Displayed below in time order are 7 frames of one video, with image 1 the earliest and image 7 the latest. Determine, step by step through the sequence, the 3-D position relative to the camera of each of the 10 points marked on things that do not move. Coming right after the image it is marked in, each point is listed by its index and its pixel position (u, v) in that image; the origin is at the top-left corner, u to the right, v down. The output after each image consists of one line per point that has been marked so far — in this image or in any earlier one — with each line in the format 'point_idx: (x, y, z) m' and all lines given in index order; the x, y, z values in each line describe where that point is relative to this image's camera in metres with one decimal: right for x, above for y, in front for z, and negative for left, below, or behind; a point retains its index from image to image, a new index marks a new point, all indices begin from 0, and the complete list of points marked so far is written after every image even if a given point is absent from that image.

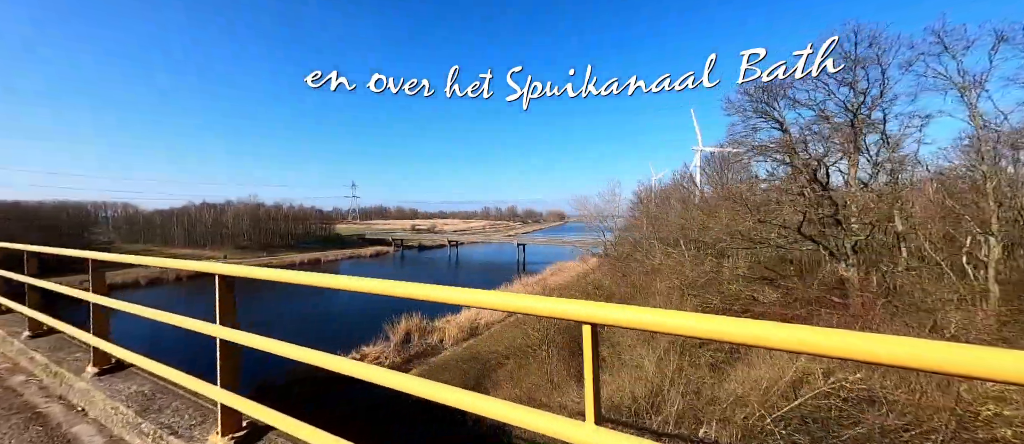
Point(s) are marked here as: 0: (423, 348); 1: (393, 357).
0: (-2.7, -3.8, +10.8) m
1: (-3.4, -3.8, +10.1) m
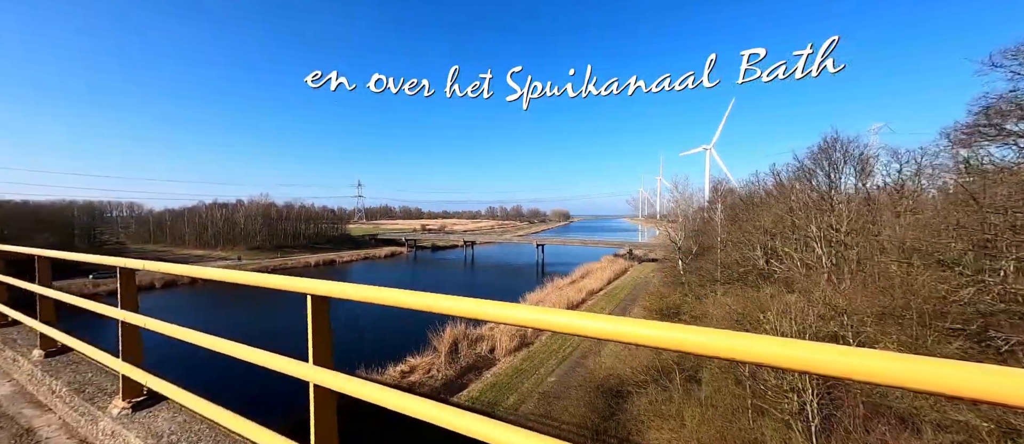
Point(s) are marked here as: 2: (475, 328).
0: (-1.0, -3.8, +10.0) m
1: (-1.7, -3.8, +9.2) m
2: (-1.1, -3.5, +11.6) m
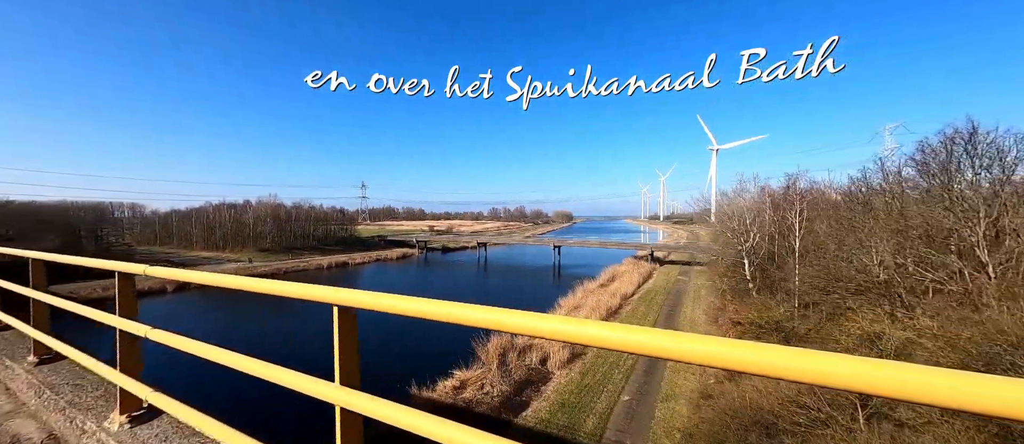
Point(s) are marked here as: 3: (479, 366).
0: (+0.4, -3.8, +9.2) m
1: (-0.3, -3.8, +8.4) m
2: (+0.3, -3.5, +10.8) m
3: (-0.8, -3.8, +9.4) m
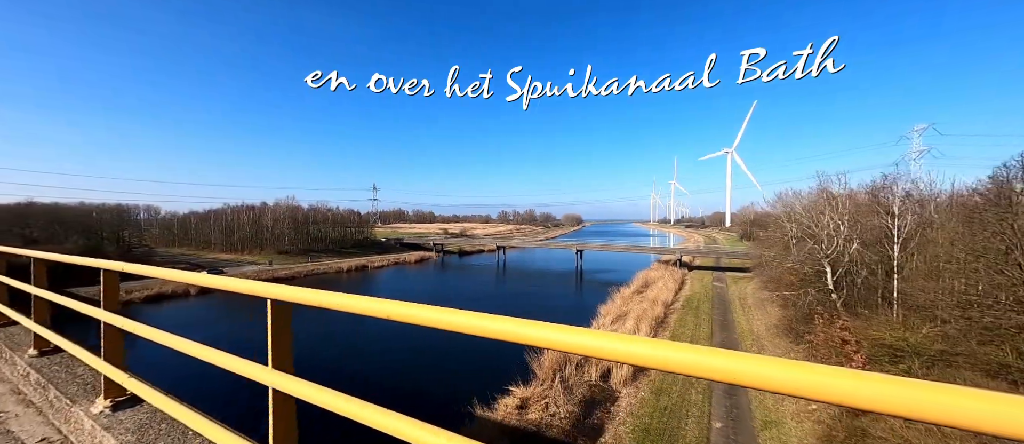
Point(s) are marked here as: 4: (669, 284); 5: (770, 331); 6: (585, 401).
0: (+1.8, -3.9, +8.4) m
1: (+1.1, -3.9, +7.7) m
2: (+1.8, -3.6, +10.0) m
3: (+0.6, -3.8, +8.6) m
4: (+8.7, -3.4, +20.0) m
5: (+8.3, -3.5, +11.7) m
6: (+1.6, -3.9, +8.0) m
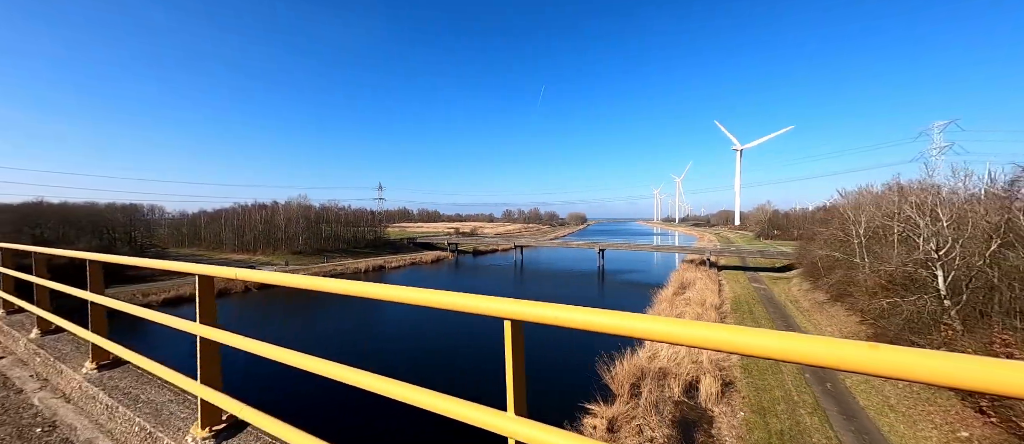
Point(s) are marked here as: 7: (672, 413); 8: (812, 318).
0: (+3.5, -3.9, +7.5) m
1: (+2.8, -3.8, +6.8) m
2: (+3.5, -3.5, +9.1) m
3: (+2.3, -3.8, +7.7) m
4: (+10.4, -3.3, +19.1) m
5: (+10.0, -3.4, +10.8) m
6: (+3.2, -3.9, +7.1) m
7: (+3.3, -3.9, +7.3) m
8: (+10.9, -3.5, +13.2) m
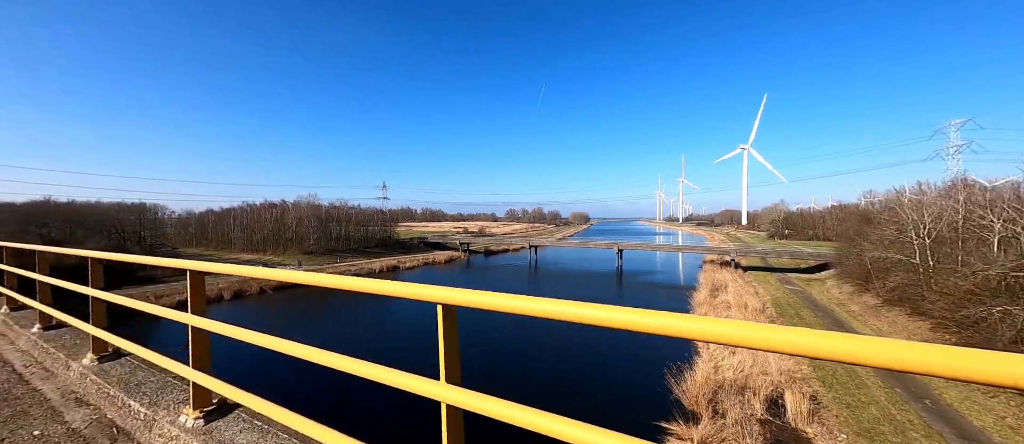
0: (+4.8, -3.9, +6.8) m
1: (+4.1, -3.8, +6.0) m
2: (+4.8, -3.5, +8.4) m
3: (+3.6, -3.8, +7.0) m
4: (+11.7, -3.3, +18.3) m
5: (+11.3, -3.4, +10.0) m
6: (+4.6, -3.9, +6.3) m
7: (+4.6, -3.9, +6.6) m
8: (+12.2, -3.5, +12.4) m
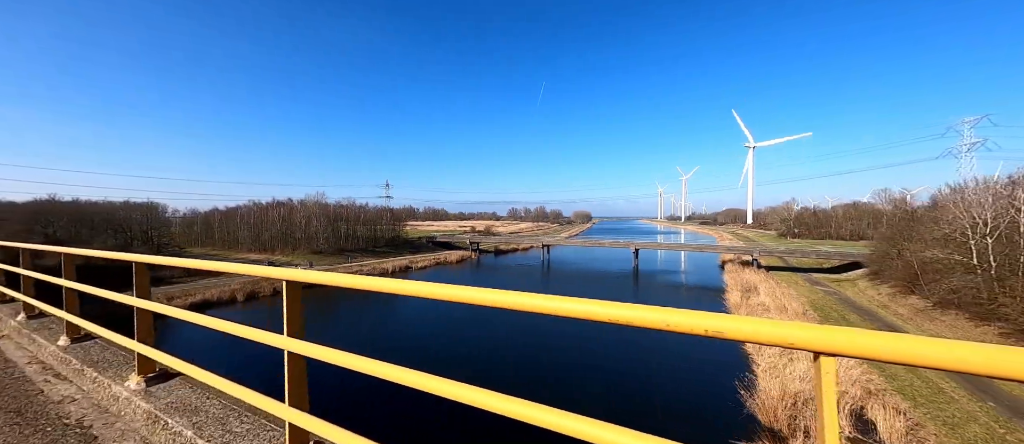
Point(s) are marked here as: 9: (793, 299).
0: (+5.9, -3.8, +6.1) m
1: (+5.2, -3.8, +5.4) m
2: (+6.0, -3.5, +7.8) m
3: (+4.7, -3.8, +6.4) m
4: (+12.9, -3.2, +17.7) m
5: (+12.5, -3.4, +9.4) m
6: (+5.7, -3.9, +5.7) m
7: (+5.8, -3.8, +5.9) m
8: (+13.4, -3.4, +11.7) m
9: (+12.7, -3.5, +16.2) m
